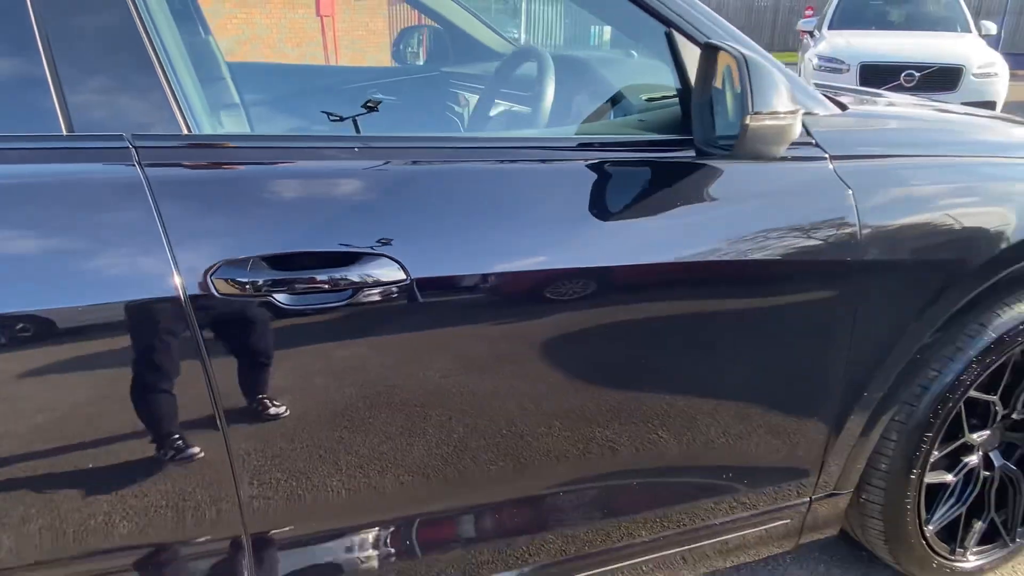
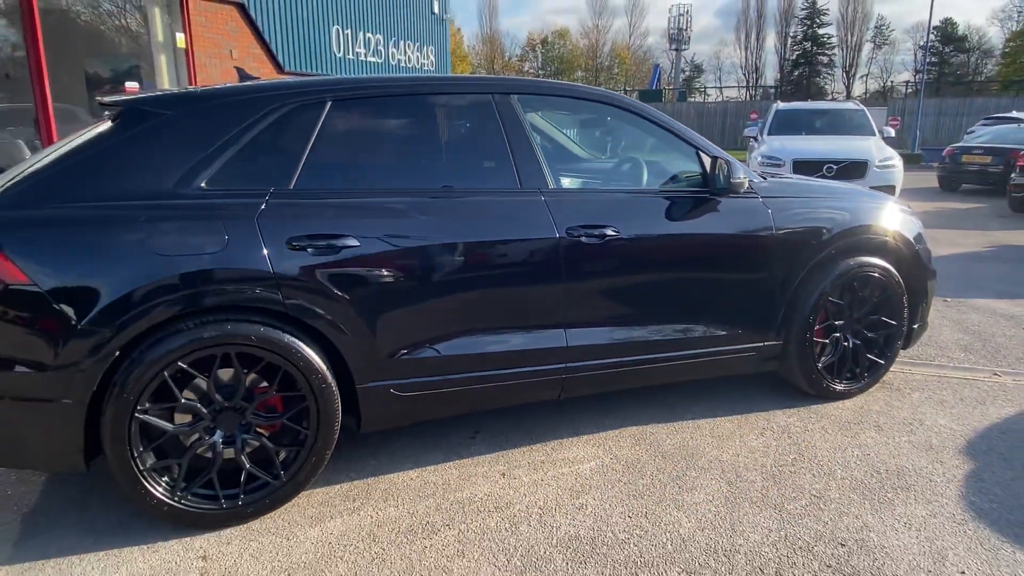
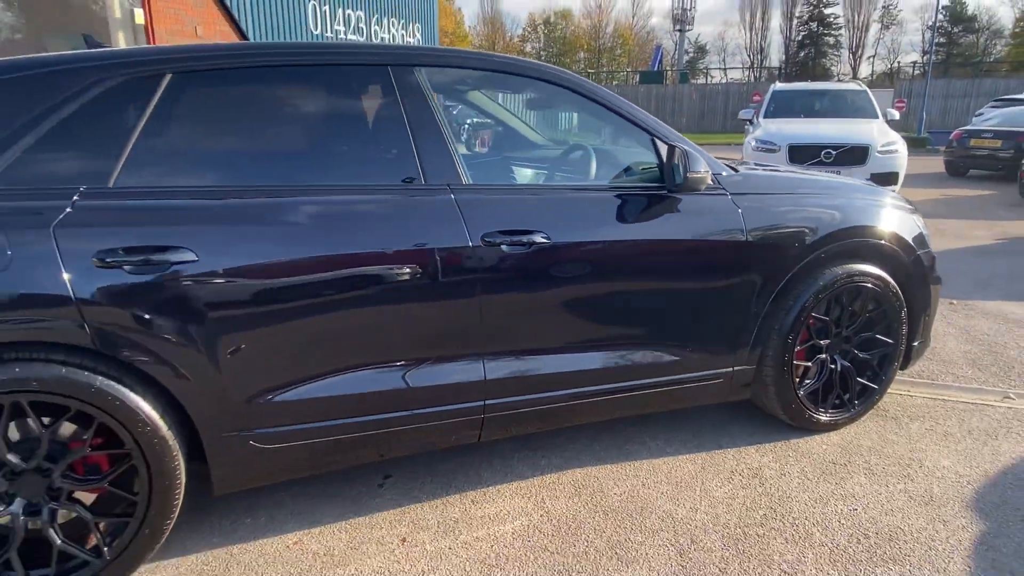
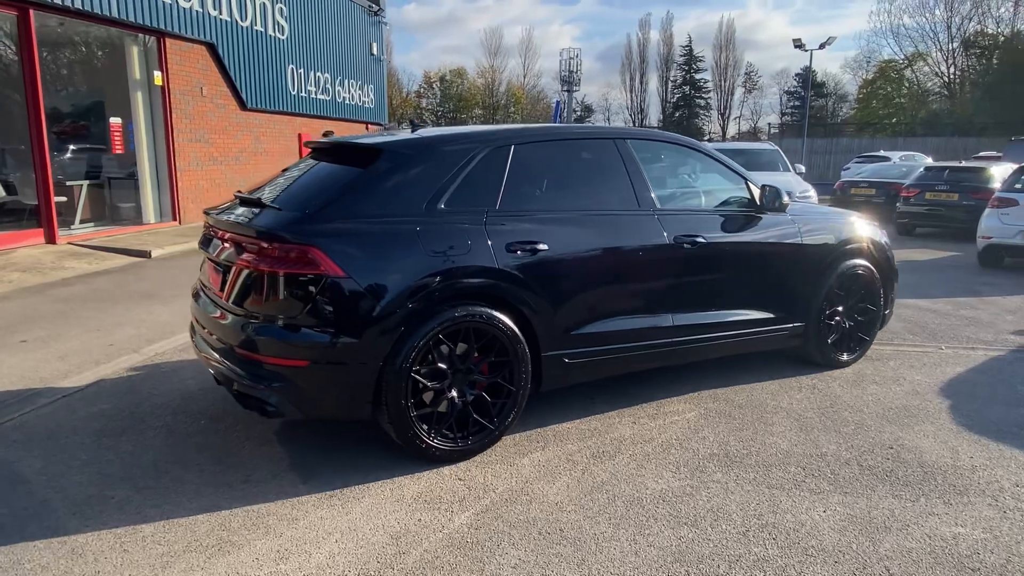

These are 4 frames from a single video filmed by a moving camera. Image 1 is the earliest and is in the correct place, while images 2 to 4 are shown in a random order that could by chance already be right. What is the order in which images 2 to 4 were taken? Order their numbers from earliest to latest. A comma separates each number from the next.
3, 2, 4
